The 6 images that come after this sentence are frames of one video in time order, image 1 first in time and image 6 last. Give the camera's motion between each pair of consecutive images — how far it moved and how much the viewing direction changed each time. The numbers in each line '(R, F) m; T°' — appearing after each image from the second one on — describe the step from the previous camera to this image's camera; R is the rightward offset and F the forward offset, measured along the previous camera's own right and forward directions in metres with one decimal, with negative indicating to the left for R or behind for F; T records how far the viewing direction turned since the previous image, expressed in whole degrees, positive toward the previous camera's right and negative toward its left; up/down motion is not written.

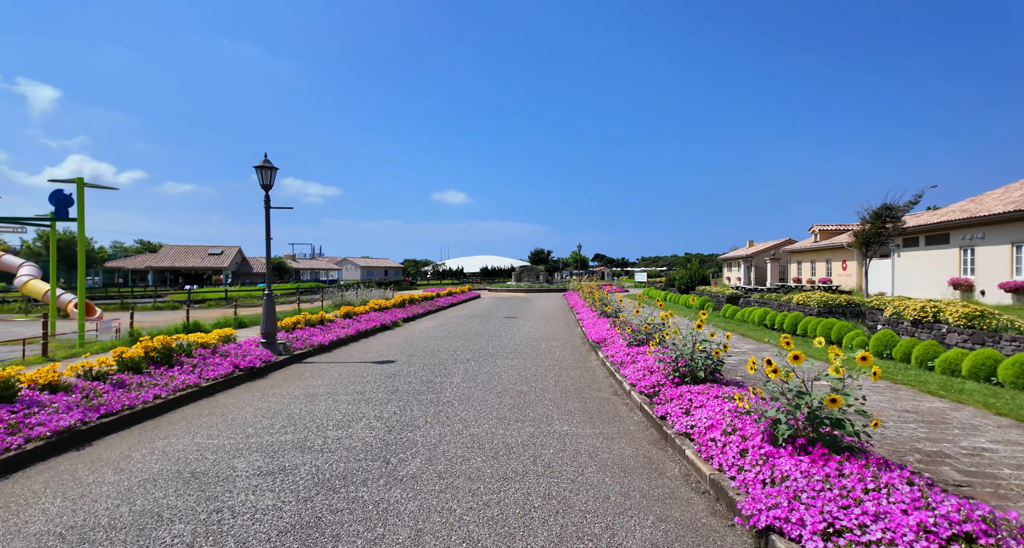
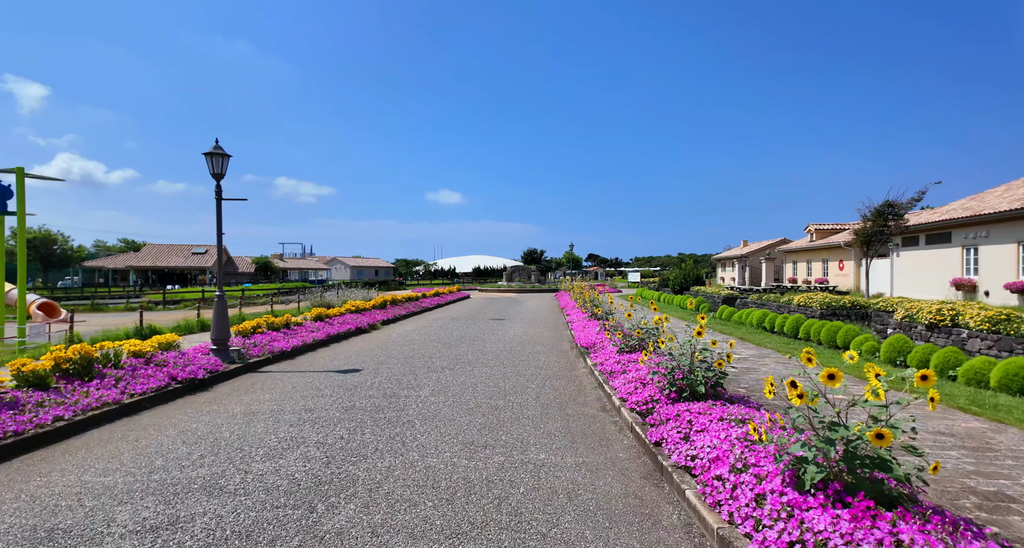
(+0.2, +0.8) m; +1°
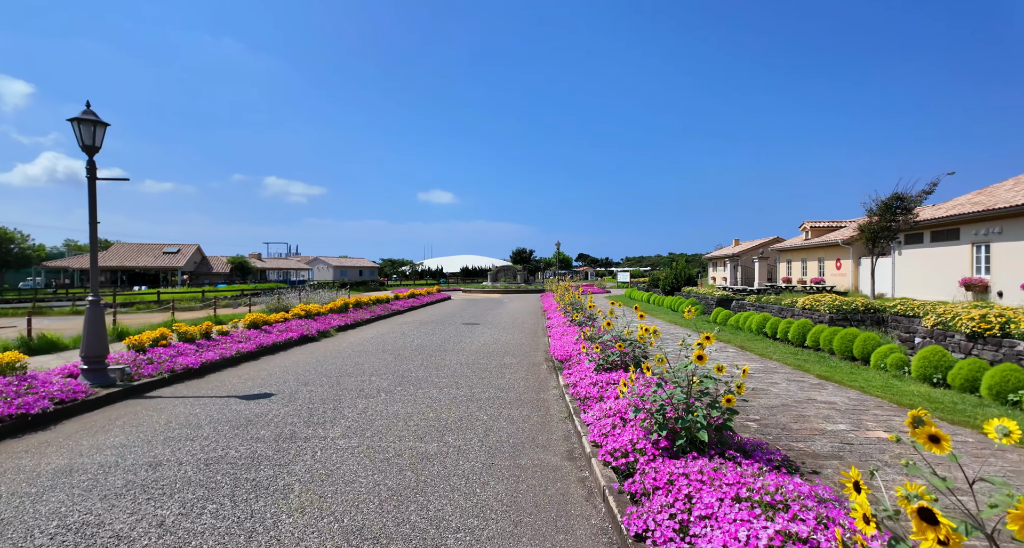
(+0.5, +1.4) m; +1°
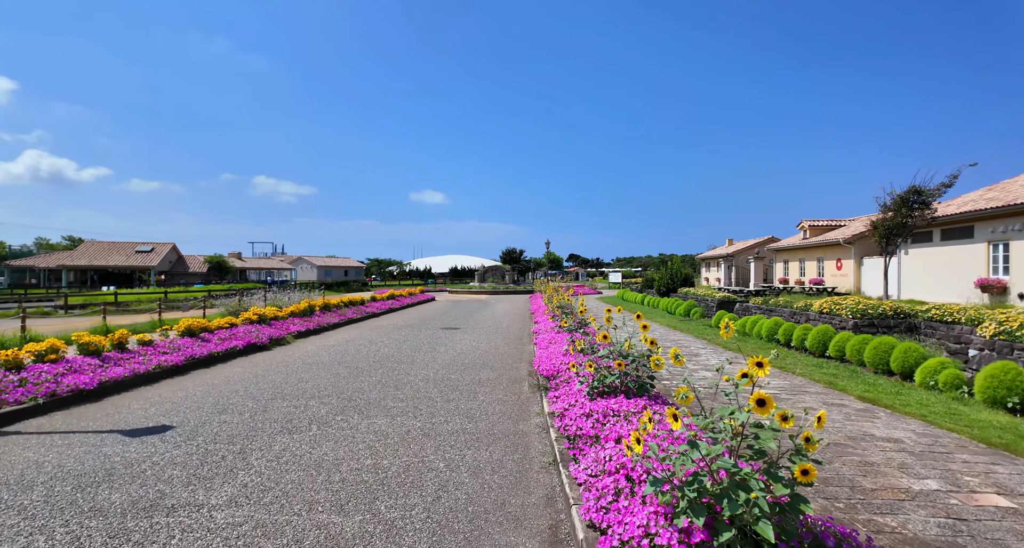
(+0.2, +1.3) m; +1°
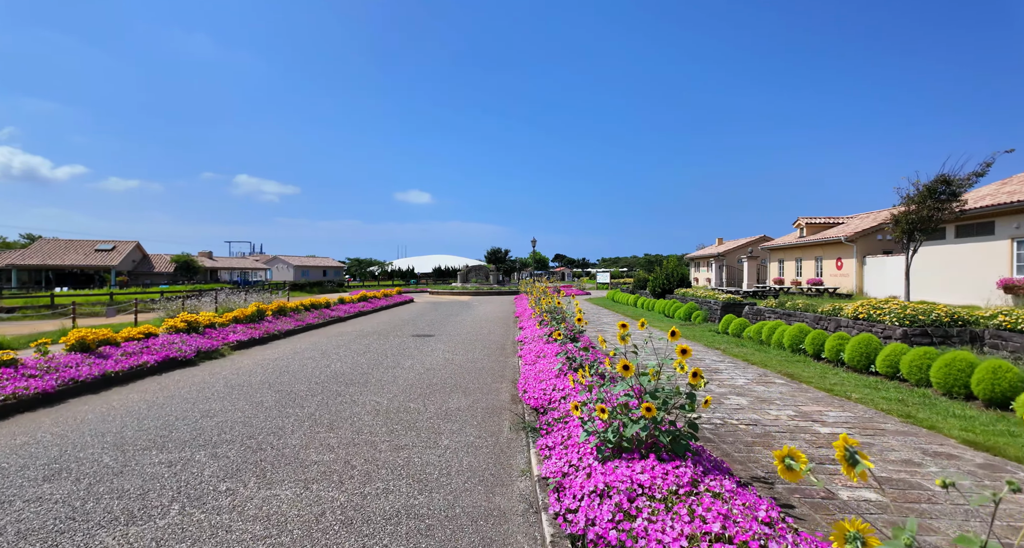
(+0.1, +1.6) m; +2°
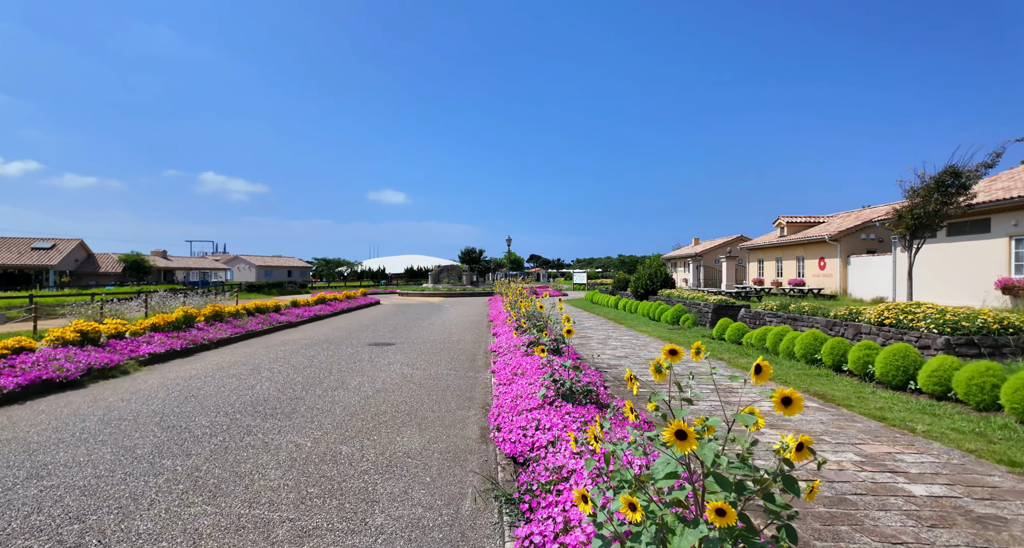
(0.0, +1.4) m; +3°
